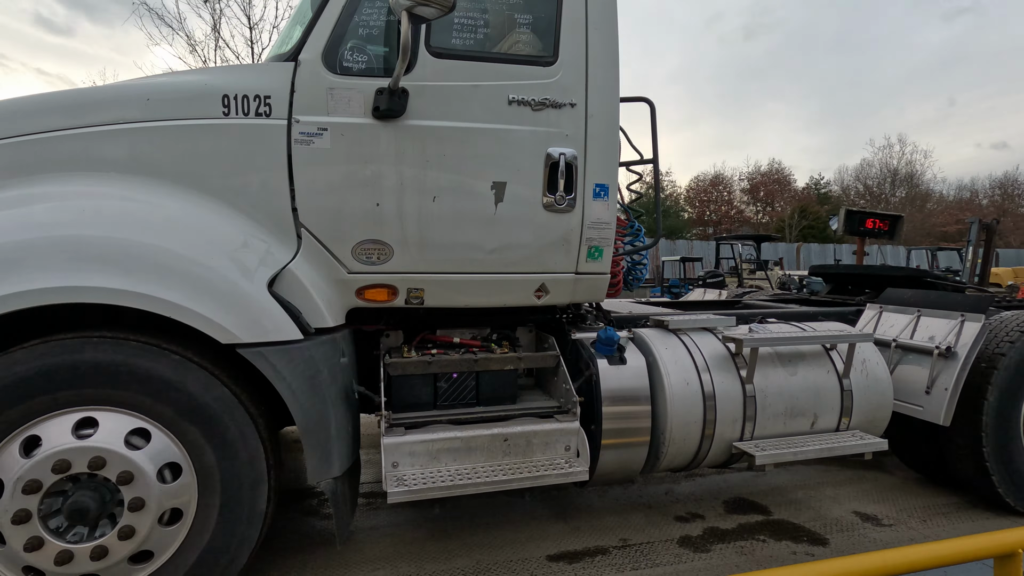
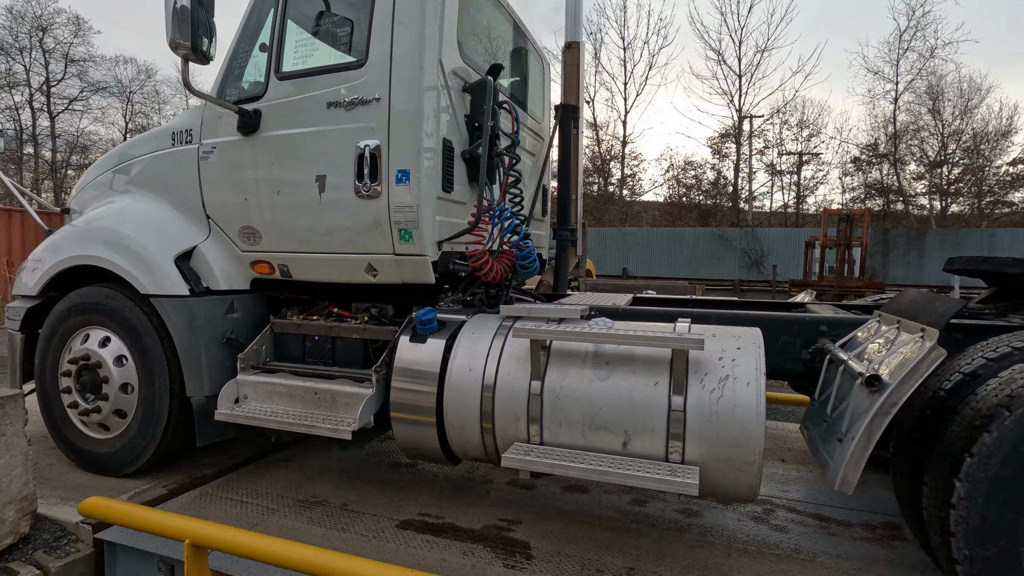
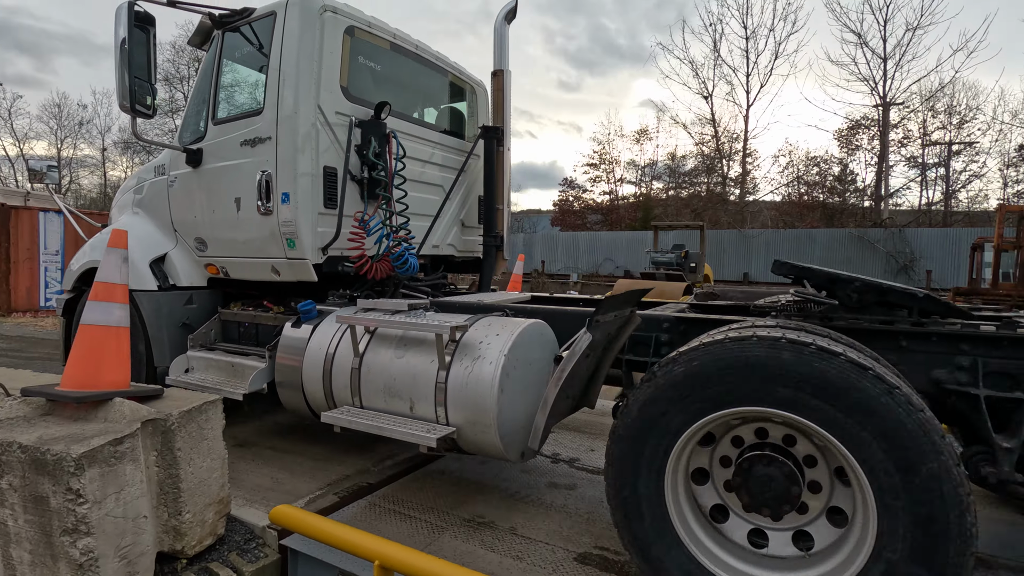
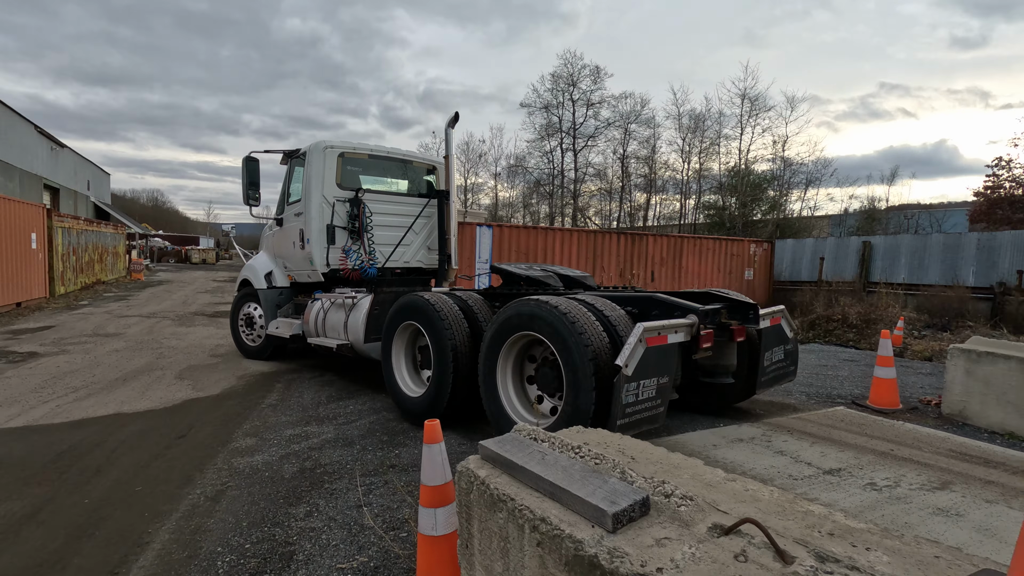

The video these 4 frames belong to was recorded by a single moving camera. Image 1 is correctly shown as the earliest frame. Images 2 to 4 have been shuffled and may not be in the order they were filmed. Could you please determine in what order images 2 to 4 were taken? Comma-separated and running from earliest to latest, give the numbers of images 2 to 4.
2, 3, 4
